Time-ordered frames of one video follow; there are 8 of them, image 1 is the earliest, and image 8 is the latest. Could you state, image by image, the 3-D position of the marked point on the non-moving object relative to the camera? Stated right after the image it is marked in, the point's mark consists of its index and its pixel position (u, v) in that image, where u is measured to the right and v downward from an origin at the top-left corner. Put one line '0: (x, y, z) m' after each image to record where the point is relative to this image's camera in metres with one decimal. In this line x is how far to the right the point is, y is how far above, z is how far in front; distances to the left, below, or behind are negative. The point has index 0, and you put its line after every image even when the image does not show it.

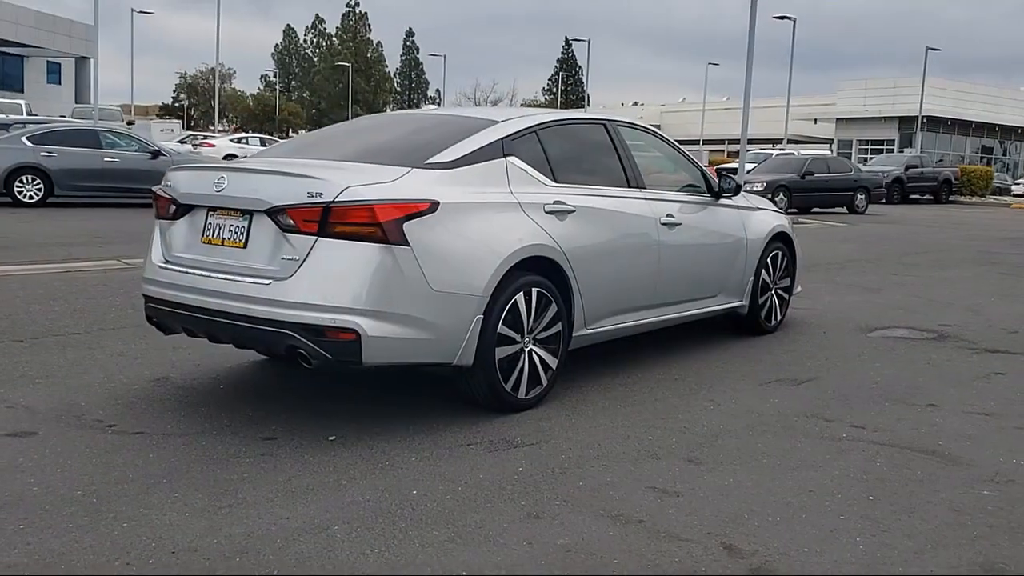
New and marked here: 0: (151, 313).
0: (-2.1, -0.2, +5.7) m
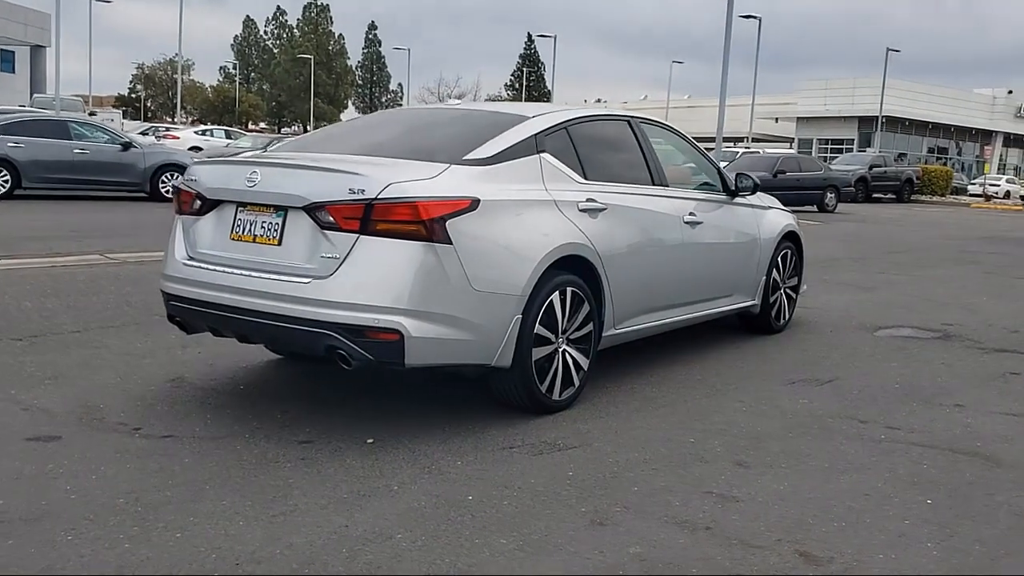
0: (-1.9, -0.1, +5.5) m
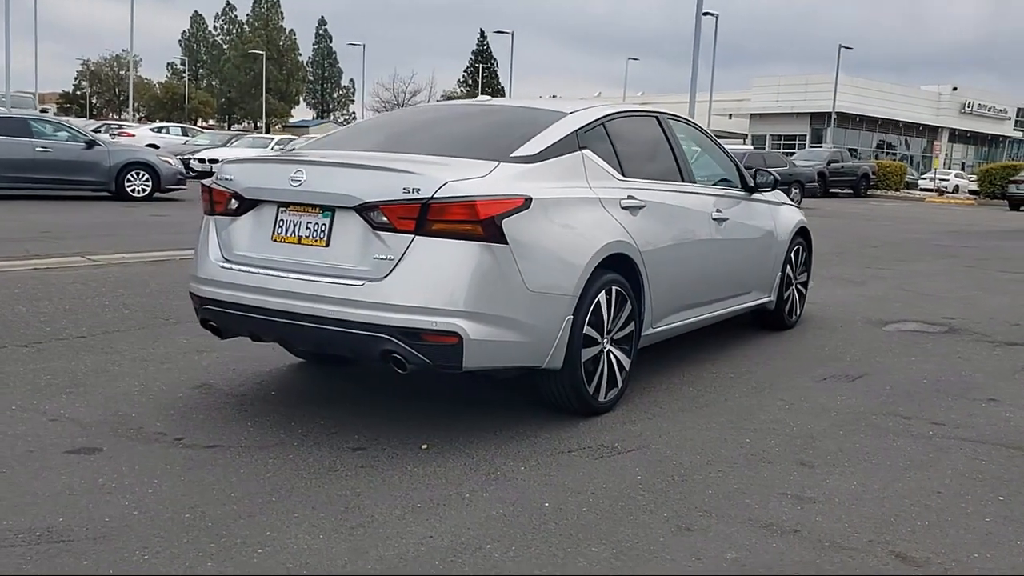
0: (-1.7, -0.2, +5.3) m
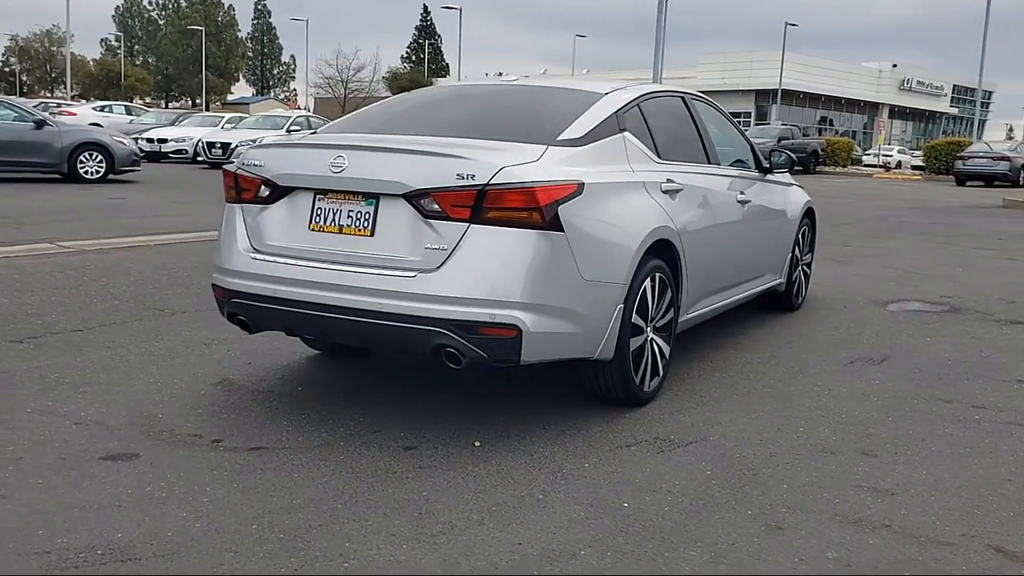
0: (-1.4, -0.1, +5.0) m
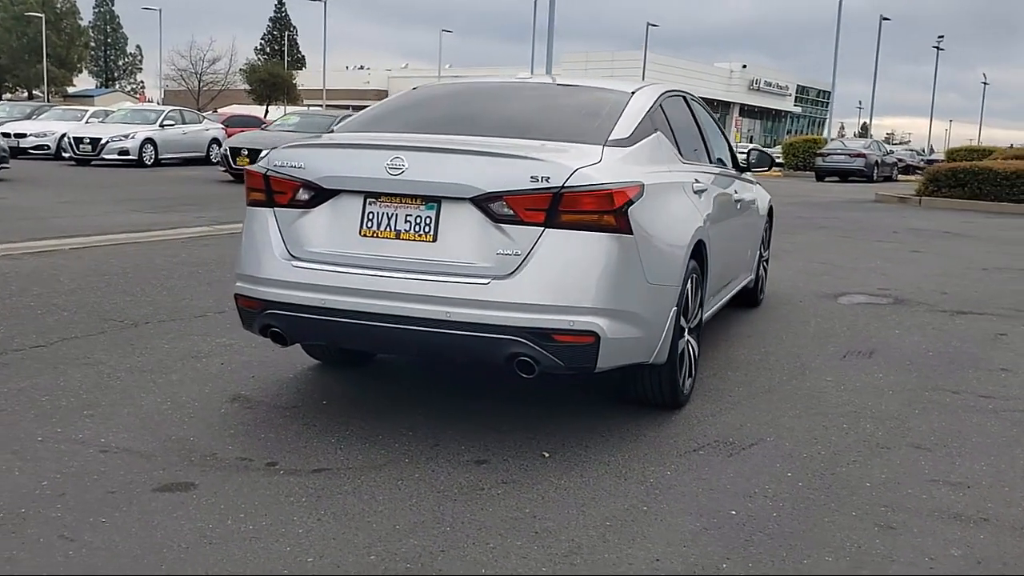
0: (-1.2, -0.2, +4.7) m
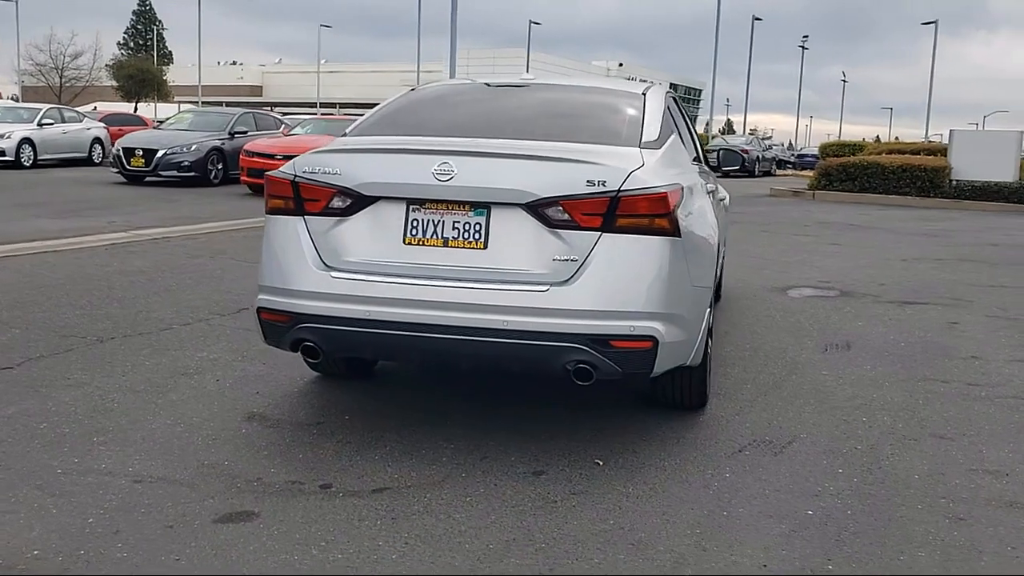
0: (-0.9, -0.2, +4.4) m
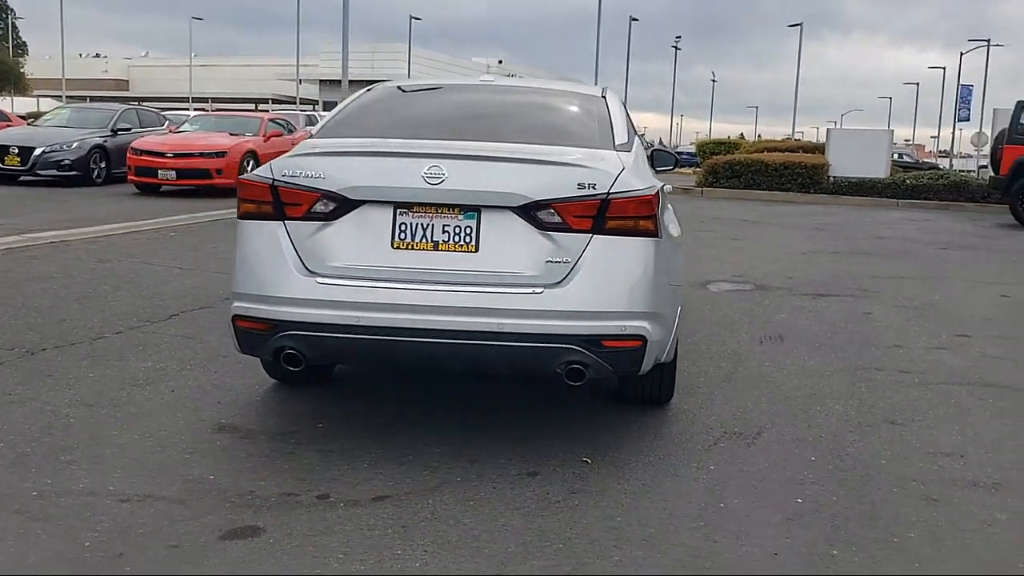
0: (-1.0, -0.3, +4.3) m
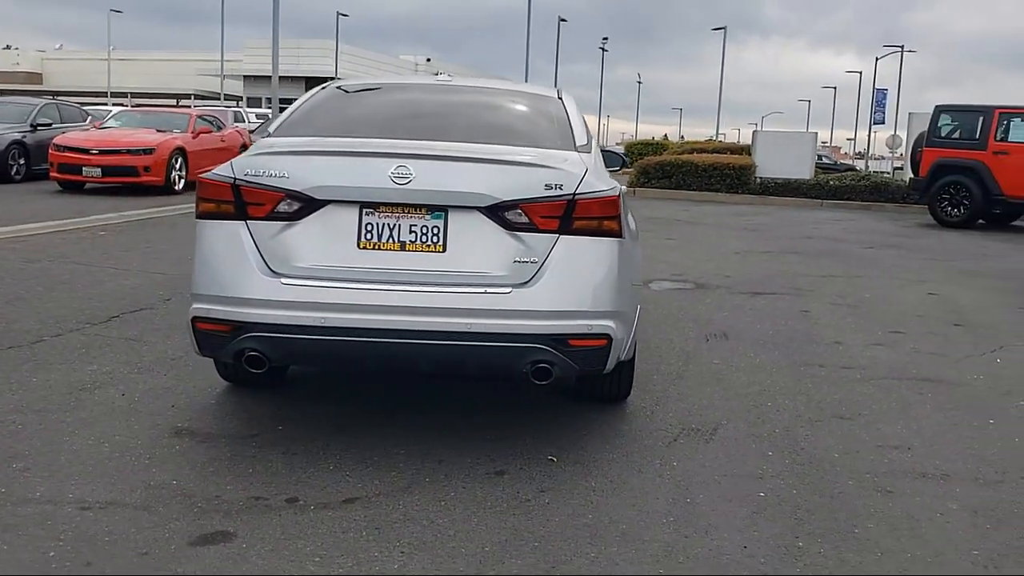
0: (-1.1, -0.3, +4.3) m
